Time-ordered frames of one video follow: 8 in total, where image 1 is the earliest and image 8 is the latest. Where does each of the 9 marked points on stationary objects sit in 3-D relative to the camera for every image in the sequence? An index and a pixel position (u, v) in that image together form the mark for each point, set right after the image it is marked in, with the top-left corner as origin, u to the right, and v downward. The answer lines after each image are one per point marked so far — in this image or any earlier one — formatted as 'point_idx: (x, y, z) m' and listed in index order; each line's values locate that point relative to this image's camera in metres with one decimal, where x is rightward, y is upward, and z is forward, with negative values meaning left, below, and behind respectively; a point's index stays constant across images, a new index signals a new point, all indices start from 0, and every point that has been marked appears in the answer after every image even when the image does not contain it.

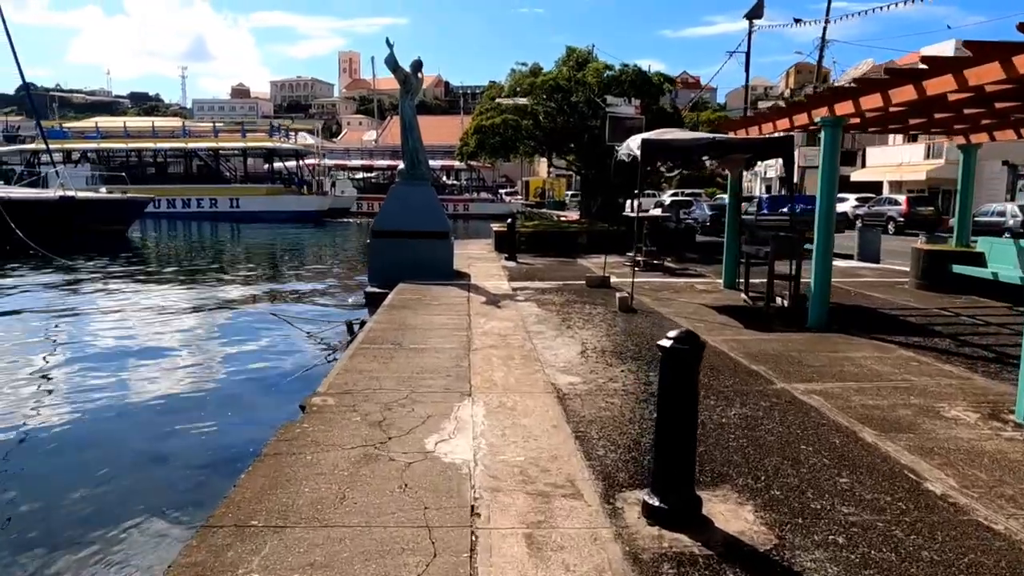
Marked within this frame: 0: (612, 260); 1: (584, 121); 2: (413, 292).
0: (+2.0, +0.5, +15.4) m
1: (+1.9, +4.3, +19.9) m
2: (-1.4, -0.1, +10.7) m
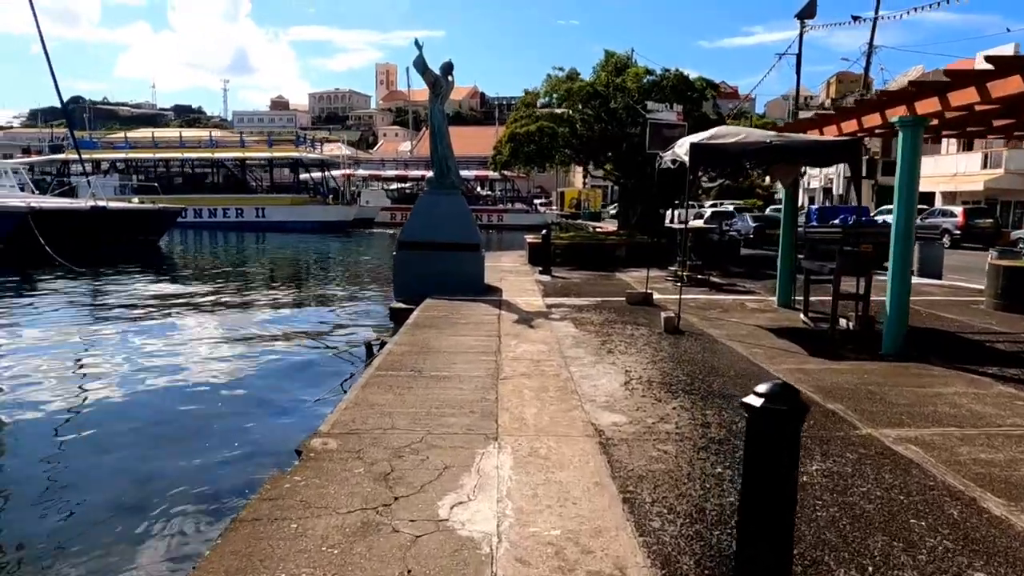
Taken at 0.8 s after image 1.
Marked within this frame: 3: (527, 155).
0: (+2.7, +0.2, +14.5) m
1: (+2.7, +4.0, +19.1) m
2: (-0.9, -0.3, +10.0) m
3: (+0.4, +3.5, +20.2) m
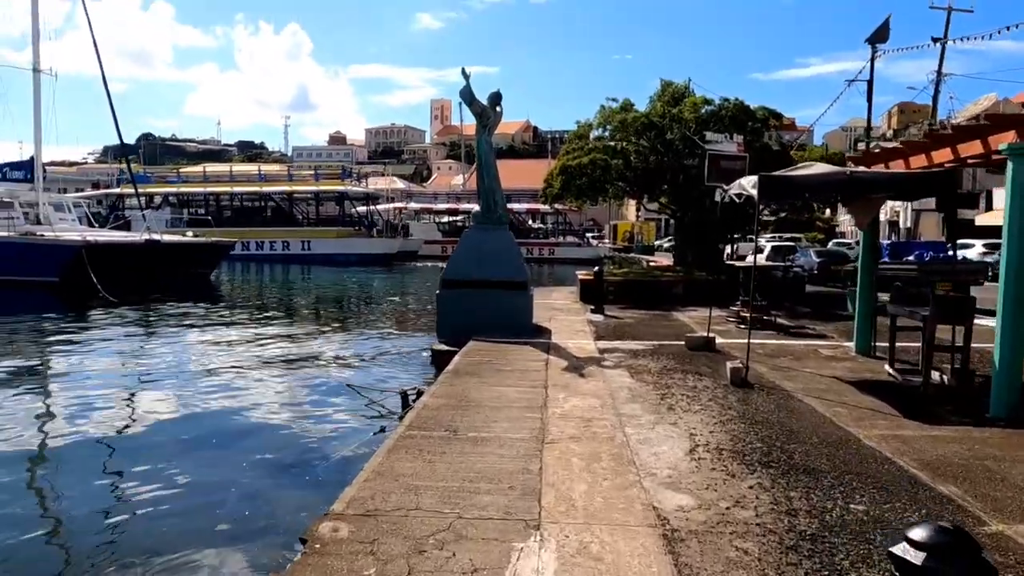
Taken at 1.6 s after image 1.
0: (+3.6, -0.5, +13.6) m
1: (+4.0, +3.0, +18.3) m
2: (-0.3, -0.8, +9.3) m
3: (+1.7, +2.6, +19.5) m
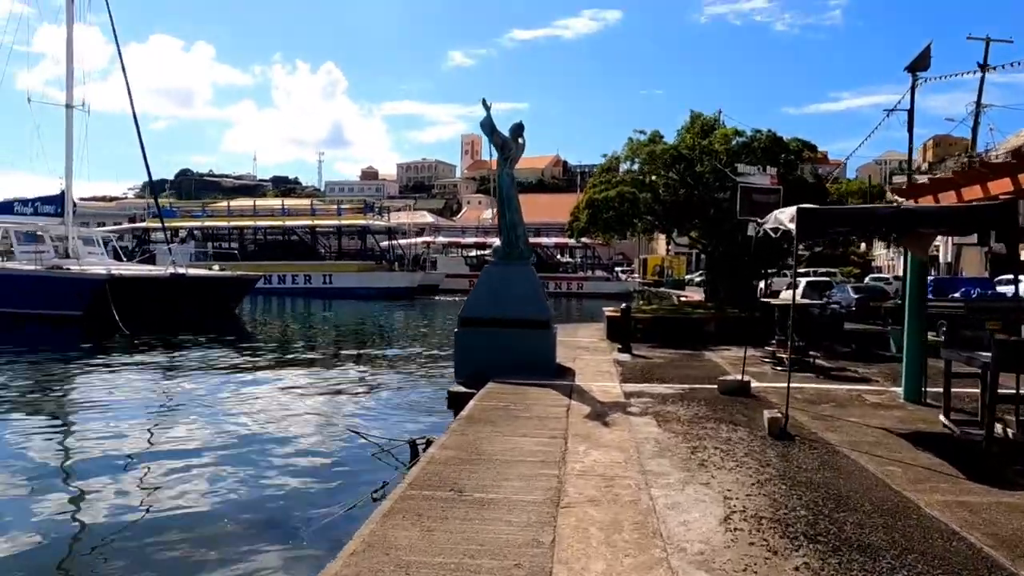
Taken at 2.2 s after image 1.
0: (+4.0, -1.1, +12.9) m
1: (+4.6, +2.2, +17.7) m
2: (-0.1, -1.3, +8.7) m
3: (+2.3, +1.7, +19.0) m
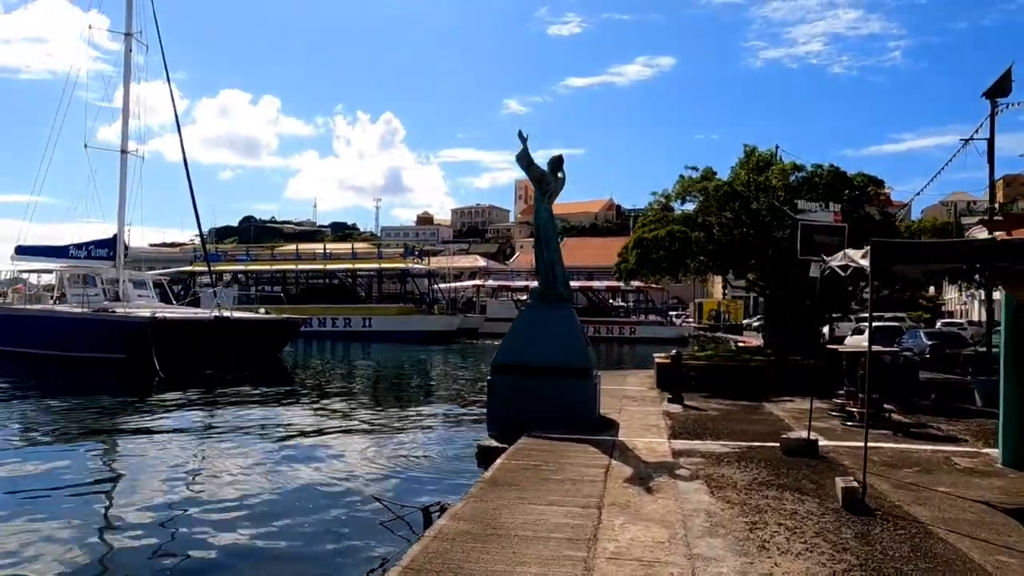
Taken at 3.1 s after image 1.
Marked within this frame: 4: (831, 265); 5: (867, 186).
0: (+4.6, -1.8, +11.6) m
1: (+5.5, +1.2, +16.6) m
2: (+0.2, -1.7, +7.8) m
3: (+3.4, +0.6, +18.1) m
4: (+3.7, +0.3, +8.6) m
5: (+7.9, +2.3, +16.9) m
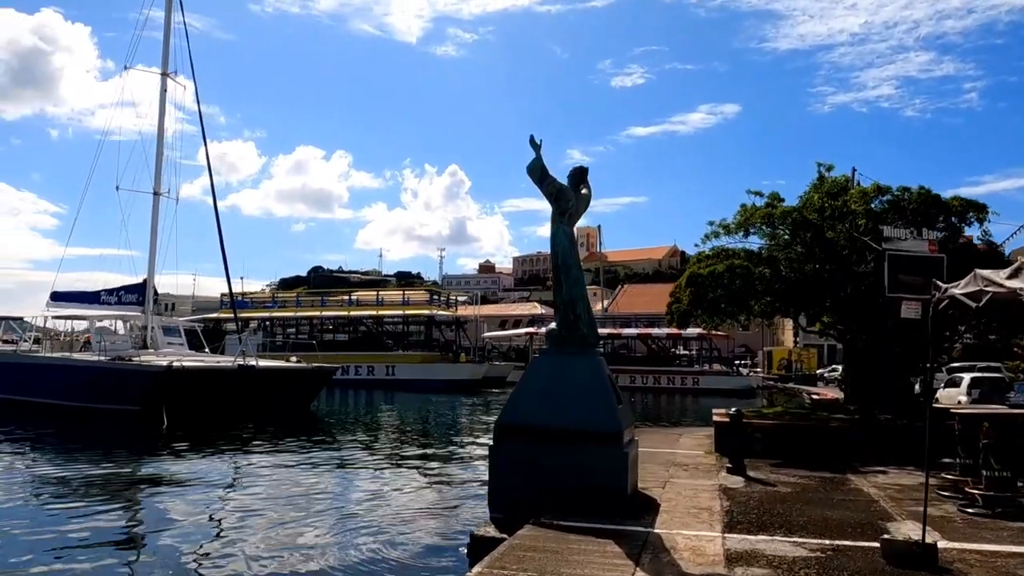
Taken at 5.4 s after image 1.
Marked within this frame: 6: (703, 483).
0: (+4.8, -2.3, +9.1) m
1: (+6.1, +0.4, +14.1) m
2: (+0.1, -2.0, +5.6) m
3: (+4.1, -0.3, +15.7) m
4: (+3.6, 0.0, +6.3) m
5: (+8.5, +1.4, +14.3) m
6: (+2.4, -2.4, +9.4) m
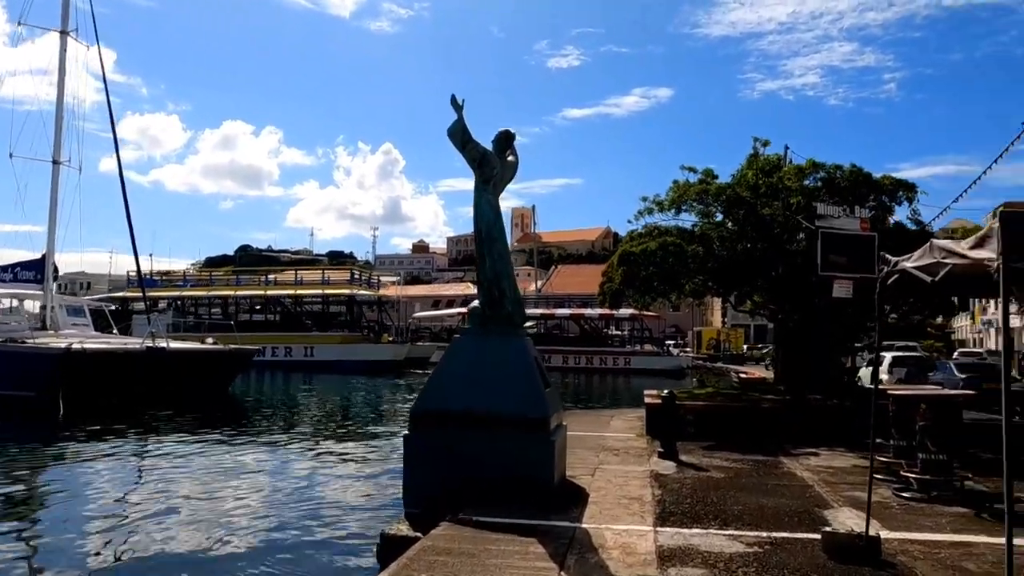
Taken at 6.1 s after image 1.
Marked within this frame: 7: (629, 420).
0: (+3.9, -2.1, +8.8) m
1: (+4.8, +0.8, +13.9) m
2: (-0.5, -1.8, +5.0) m
3: (+2.7, +0.1, +15.3) m
4: (+3.0, +0.2, +5.9) m
5: (+7.2, +1.8, +14.3) m
6: (+1.4, -2.1, +8.9) m
7: (+2.1, -2.3, +13.4) m
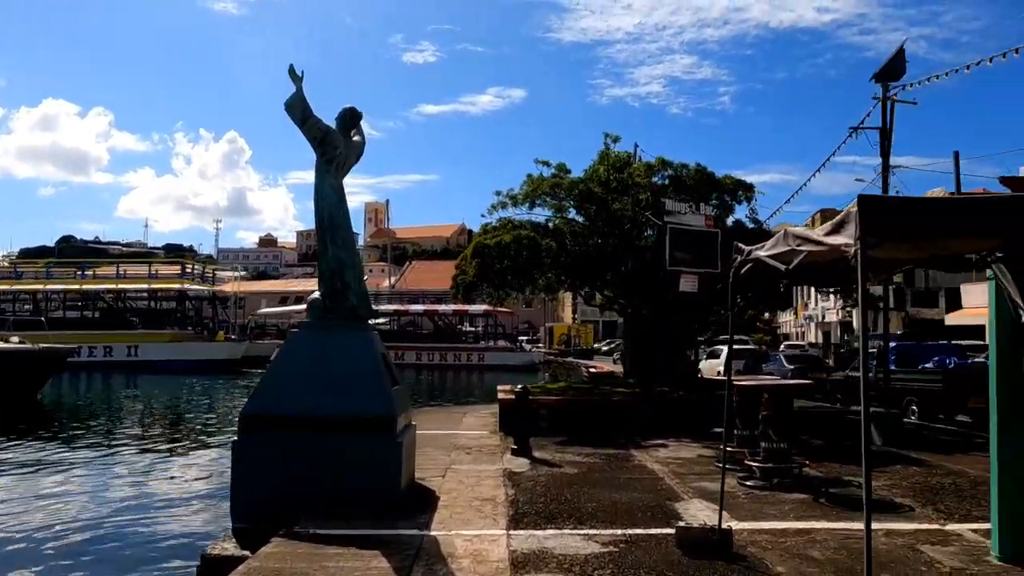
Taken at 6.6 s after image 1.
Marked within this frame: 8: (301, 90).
0: (+2.2, -2.0, +8.9) m
1: (+2.1, +0.9, +14.1) m
2: (-1.4, -1.7, +4.3) m
3: (-0.2, +0.2, +15.1) m
4: (+1.8, +0.2, +5.9) m
5: (+4.4, +1.9, +14.9) m
6: (-0.3, -2.0, +8.6) m
7: (-0.5, -2.2, +13.2) m
8: (-1.9, +1.8, +7.1) m
